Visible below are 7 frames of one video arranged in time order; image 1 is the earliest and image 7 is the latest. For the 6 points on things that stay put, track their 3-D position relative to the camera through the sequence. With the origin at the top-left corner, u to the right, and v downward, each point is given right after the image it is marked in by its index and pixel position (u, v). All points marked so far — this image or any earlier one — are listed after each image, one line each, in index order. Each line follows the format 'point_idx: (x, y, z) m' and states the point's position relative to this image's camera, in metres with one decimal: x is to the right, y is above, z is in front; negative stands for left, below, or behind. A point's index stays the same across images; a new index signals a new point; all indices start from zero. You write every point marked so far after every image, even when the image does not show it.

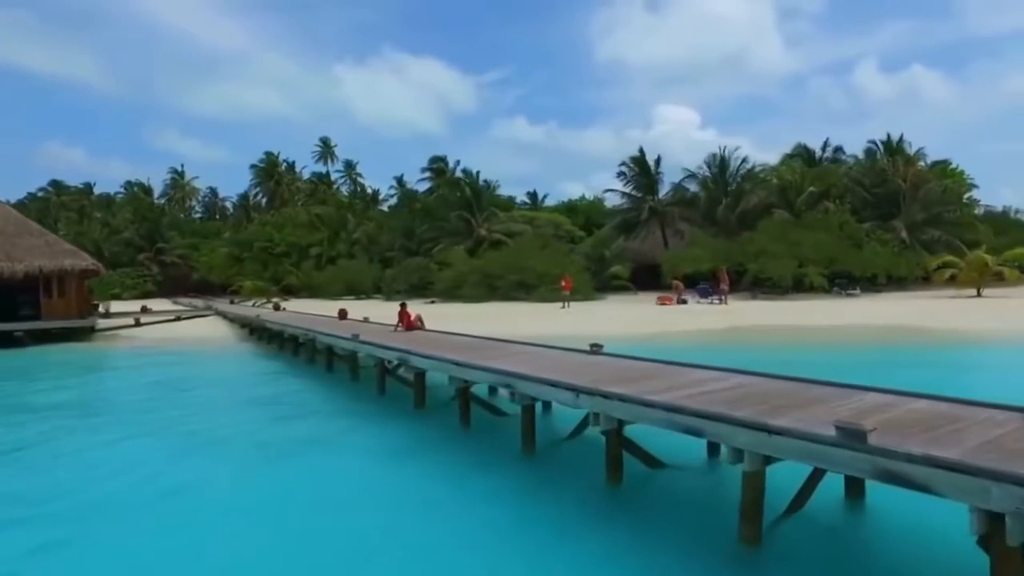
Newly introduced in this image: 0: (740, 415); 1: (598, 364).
0: (+1.5, -0.8, +5.3) m
1: (+0.9, -0.8, +8.2) m
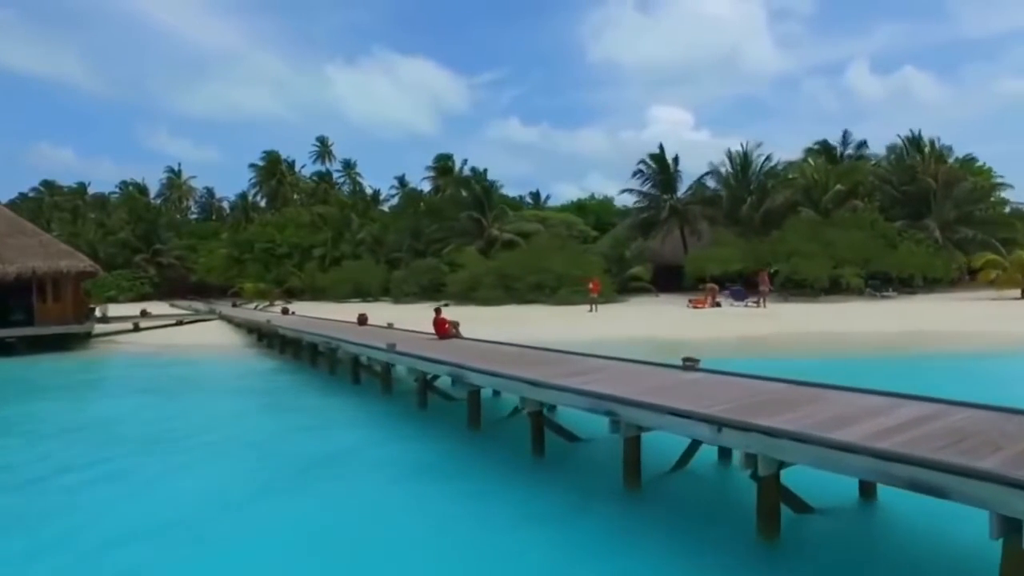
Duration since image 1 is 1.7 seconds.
0: (+2.3, -0.9, +3.9) m
1: (+1.7, -0.8, +6.9) m
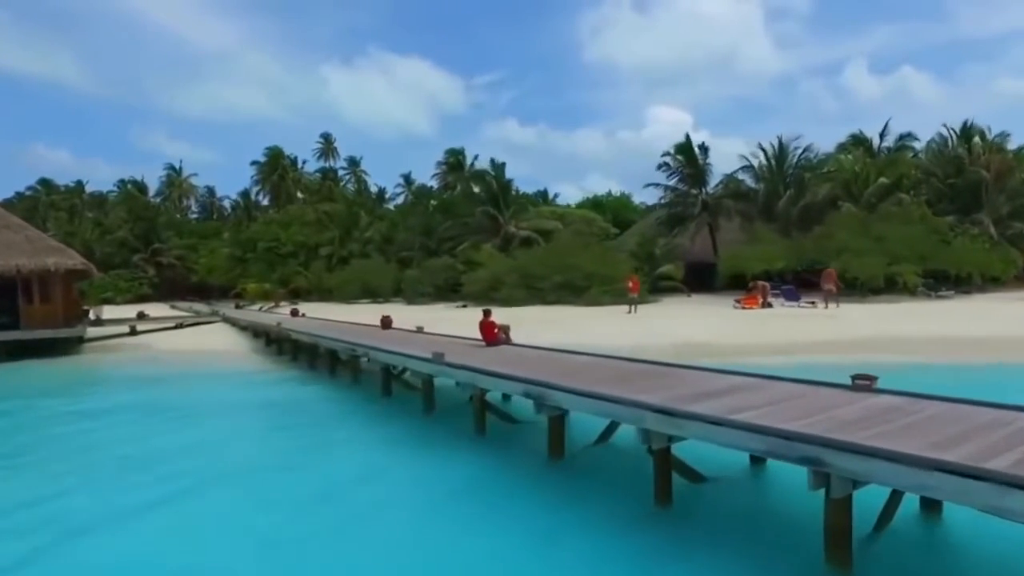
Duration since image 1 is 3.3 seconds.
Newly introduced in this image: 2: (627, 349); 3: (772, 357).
0: (+3.1, -0.8, +1.9) m
1: (+2.5, -0.8, +4.9) m
2: (+2.5, -1.4, +18.0) m
3: (+5.4, -1.4, +16.8) m
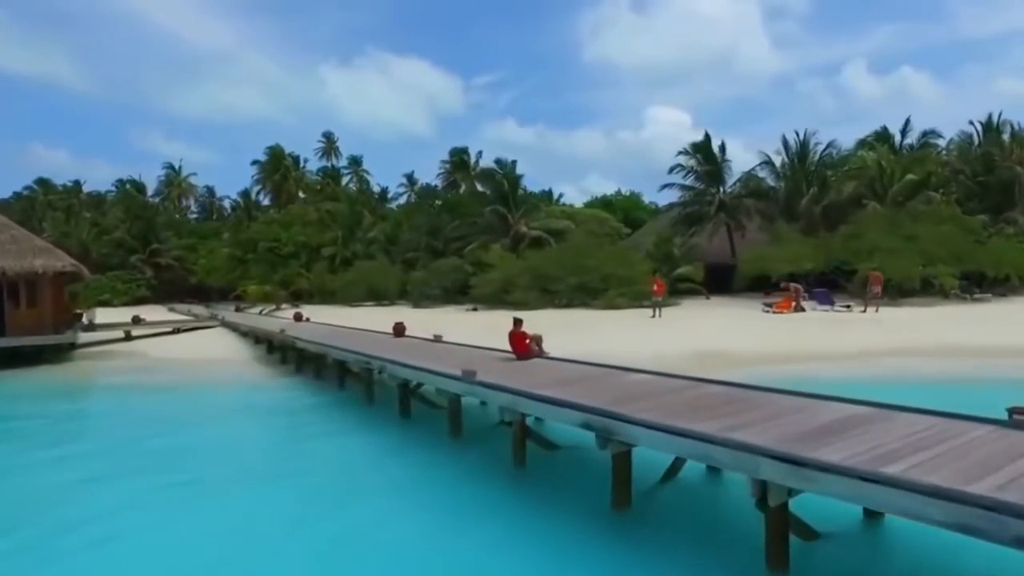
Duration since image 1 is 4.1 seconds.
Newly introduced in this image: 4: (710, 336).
0: (+3.5, -0.9, +0.7) m
1: (+2.9, -0.8, +3.6) m
2: (+2.9, -1.4, +16.7) m
3: (+5.8, -1.5, +15.6) m
4: (+4.6, -1.1, +19.0) m
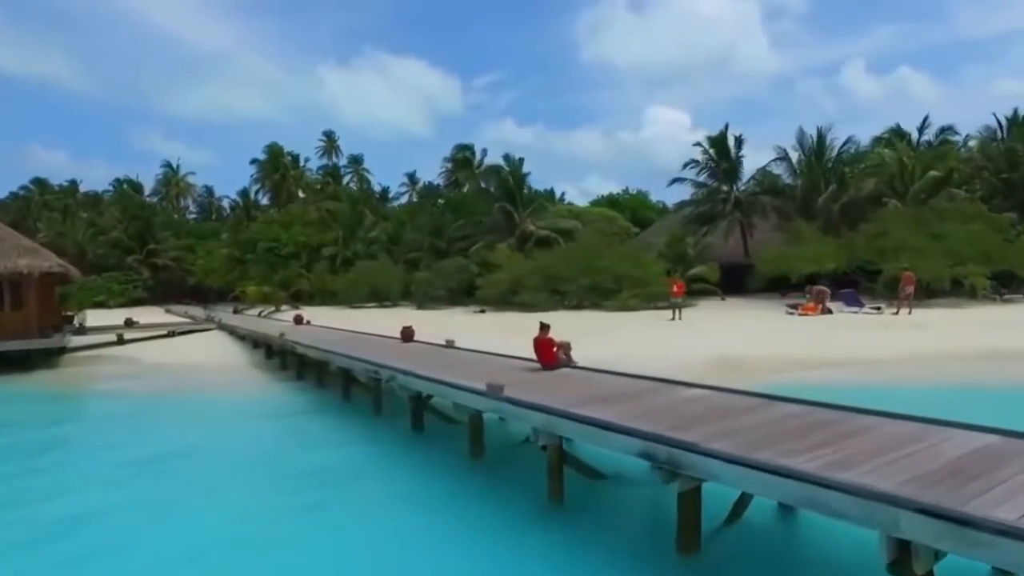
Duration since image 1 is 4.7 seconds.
0: (+3.8, -0.9, -0.4) m
1: (+3.2, -0.9, +2.6) m
2: (+3.2, -1.4, +15.7) m
3: (+6.0, -1.5, +14.6) m
4: (+4.9, -1.1, +18.0) m
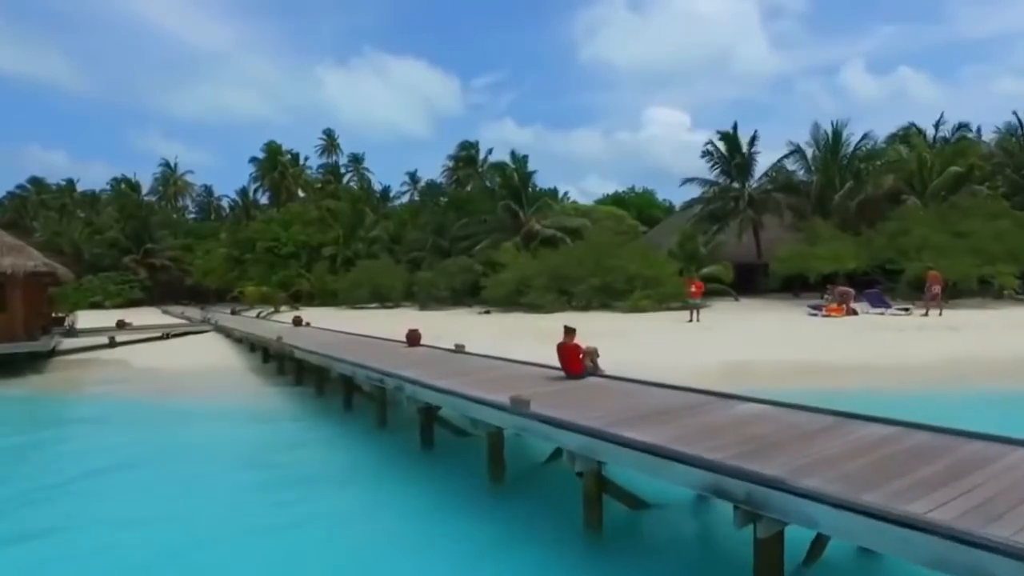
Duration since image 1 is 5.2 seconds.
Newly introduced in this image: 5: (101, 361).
0: (+4.0, -0.9, -1.3) m
1: (+3.4, -0.8, +1.7) m
2: (+3.4, -1.4, +14.8) m
3: (+6.3, -1.5, +13.7) m
4: (+5.1, -1.1, +17.1) m
5: (-9.3, -1.6, +18.6) m
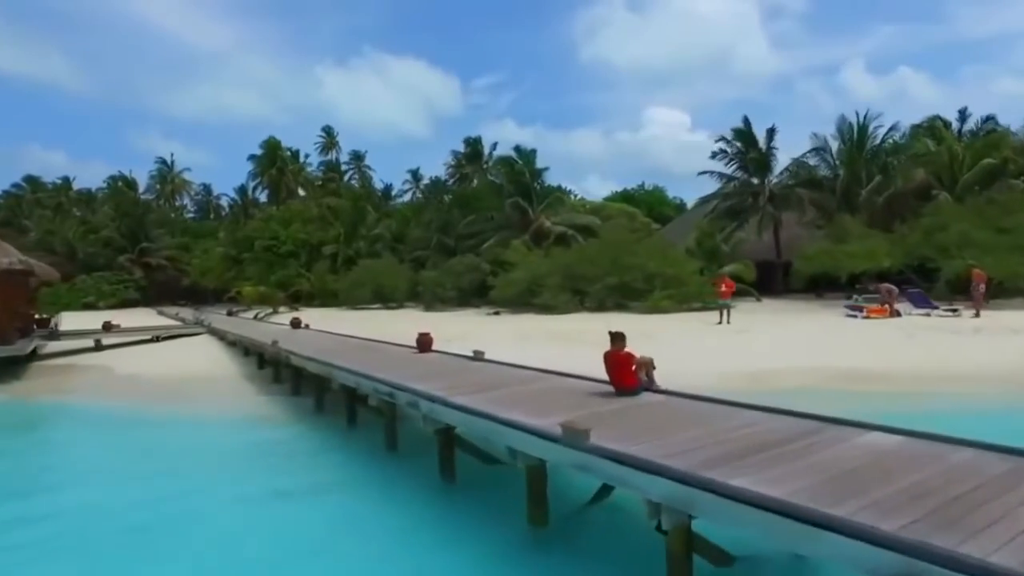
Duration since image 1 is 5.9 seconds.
0: (+4.3, -0.9, -2.6) m
1: (+3.7, -0.8, +0.4) m
2: (+3.7, -1.4, +13.5) m
3: (+6.6, -1.5, +12.3) m
4: (+5.4, -1.1, +15.8) m
5: (-9.0, -1.6, +17.2) m
